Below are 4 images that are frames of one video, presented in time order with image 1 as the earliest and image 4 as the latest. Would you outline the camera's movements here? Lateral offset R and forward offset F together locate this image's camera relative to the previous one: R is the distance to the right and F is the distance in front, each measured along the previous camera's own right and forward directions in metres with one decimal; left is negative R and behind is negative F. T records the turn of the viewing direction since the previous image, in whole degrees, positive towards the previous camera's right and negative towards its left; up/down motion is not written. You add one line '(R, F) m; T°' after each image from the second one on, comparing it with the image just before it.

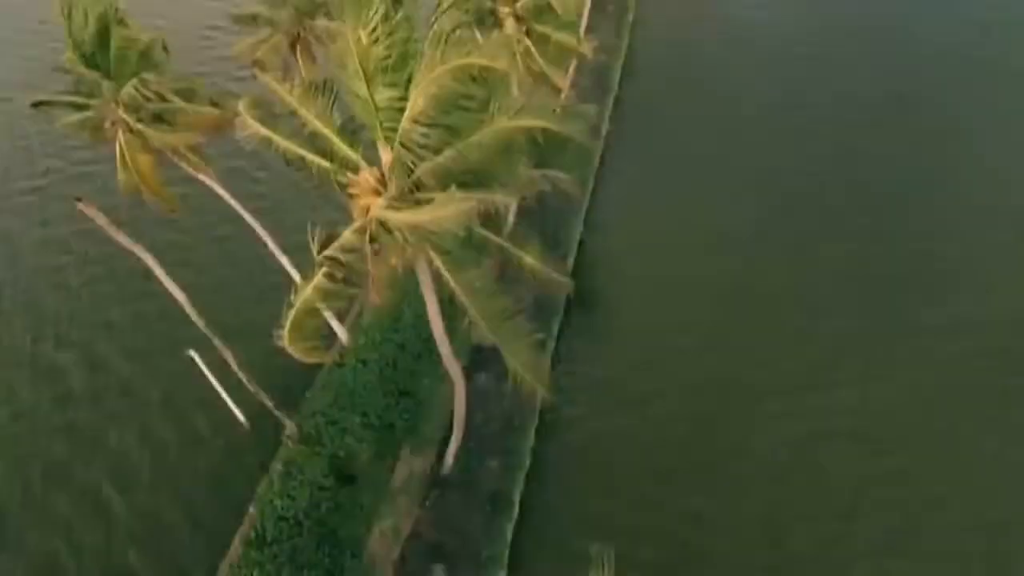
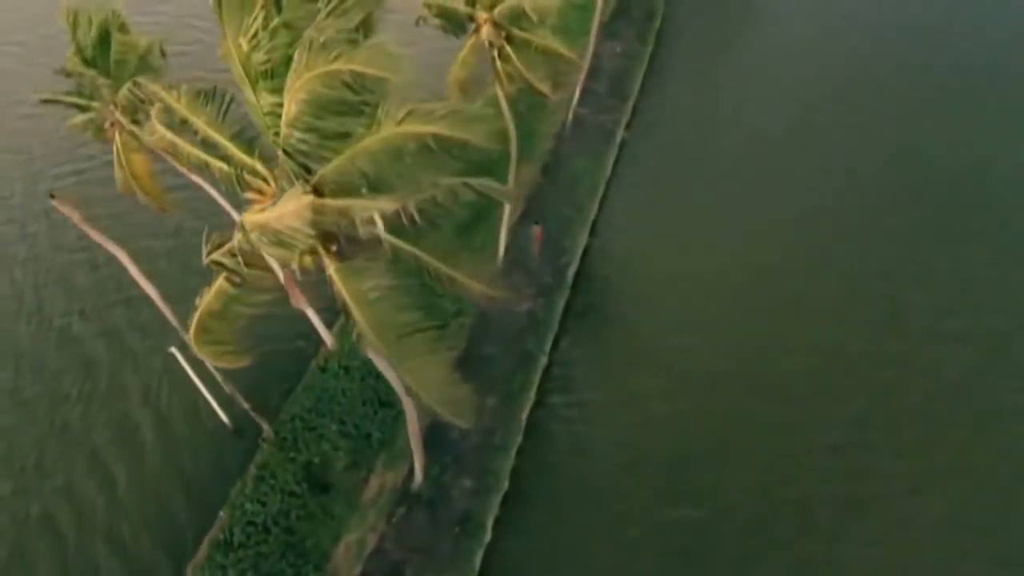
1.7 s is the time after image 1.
(+1.5, +0.2) m; -5°
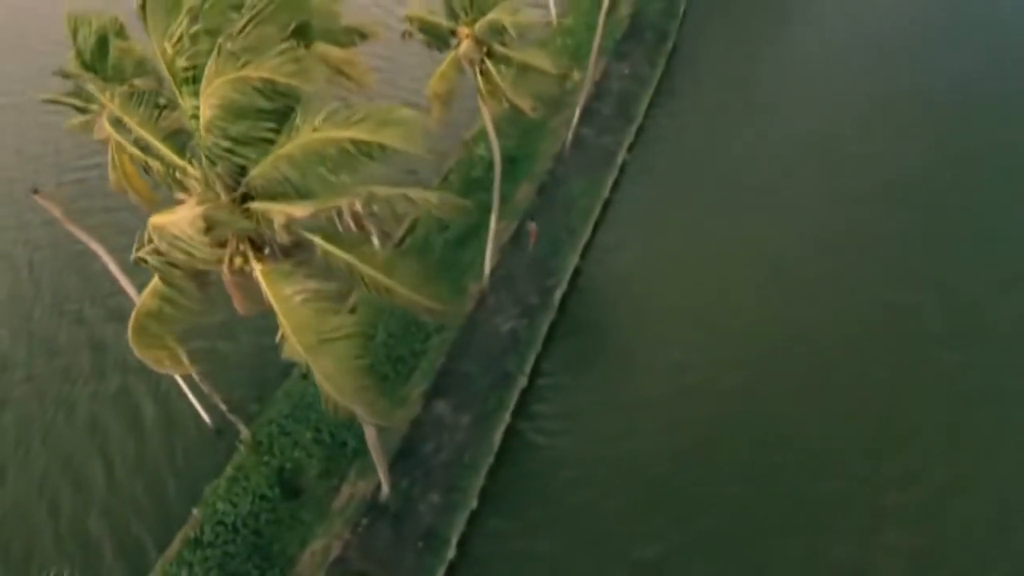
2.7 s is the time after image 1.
(+1.1, +0.1) m; -4°
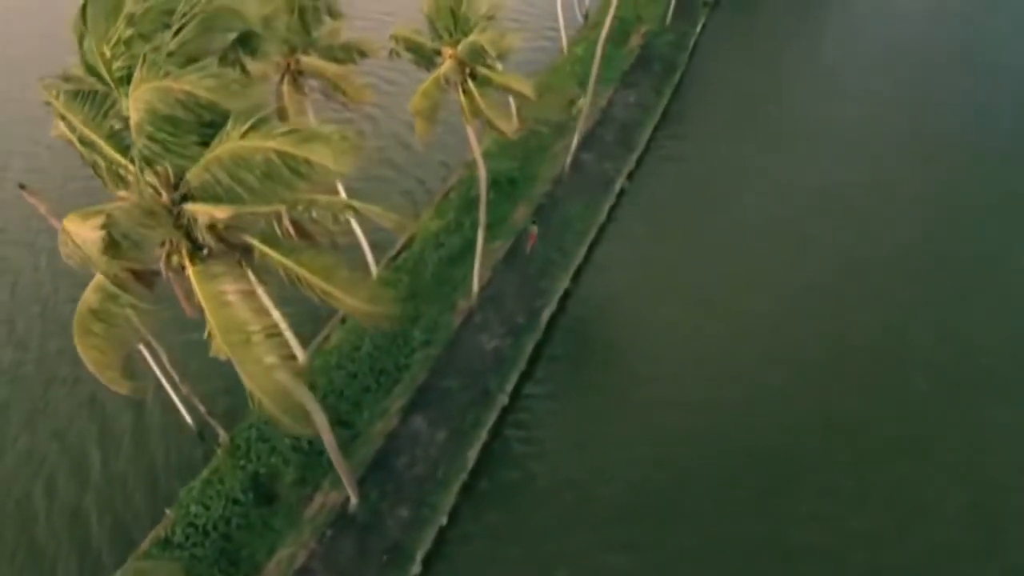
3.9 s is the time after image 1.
(+1.0, +0.1) m; -3°
